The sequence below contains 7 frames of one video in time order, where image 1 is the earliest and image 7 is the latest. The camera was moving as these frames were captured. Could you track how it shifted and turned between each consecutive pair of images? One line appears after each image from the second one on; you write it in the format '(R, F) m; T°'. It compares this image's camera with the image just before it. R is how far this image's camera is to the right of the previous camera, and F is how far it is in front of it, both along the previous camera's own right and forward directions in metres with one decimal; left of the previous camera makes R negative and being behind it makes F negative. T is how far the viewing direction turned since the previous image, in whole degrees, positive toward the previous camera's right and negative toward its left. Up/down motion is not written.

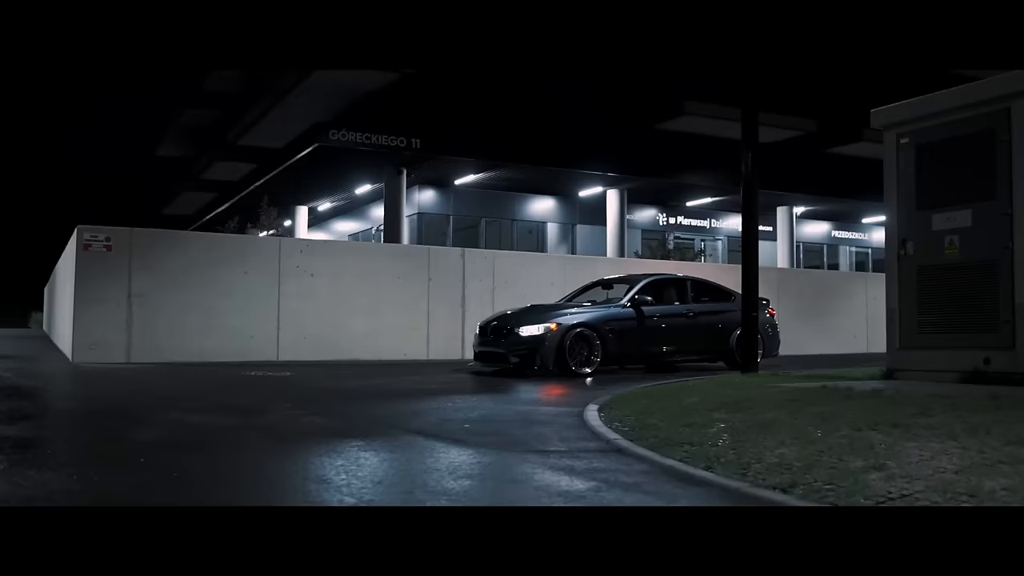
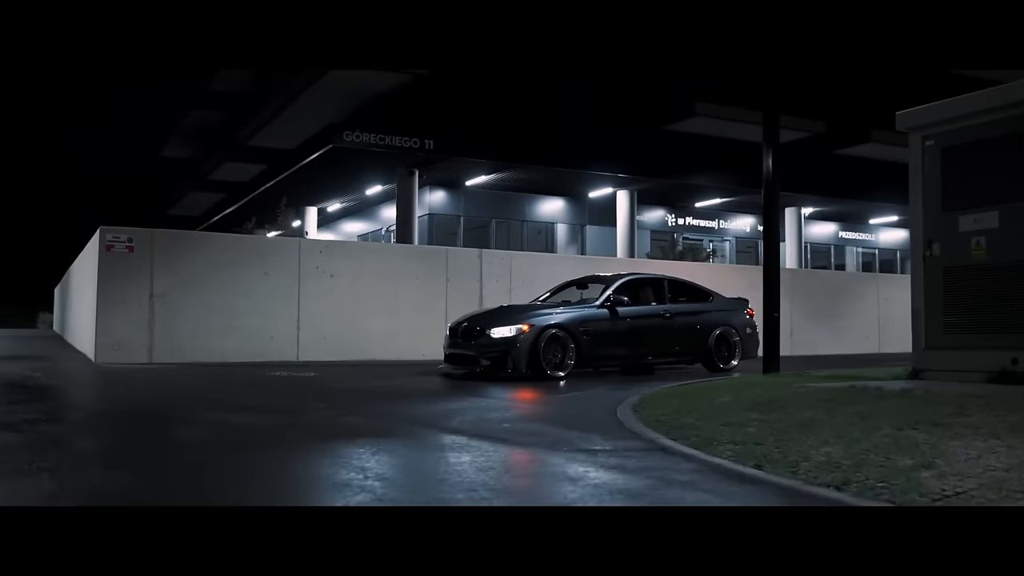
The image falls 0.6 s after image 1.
(-0.4, -0.1) m; 0°
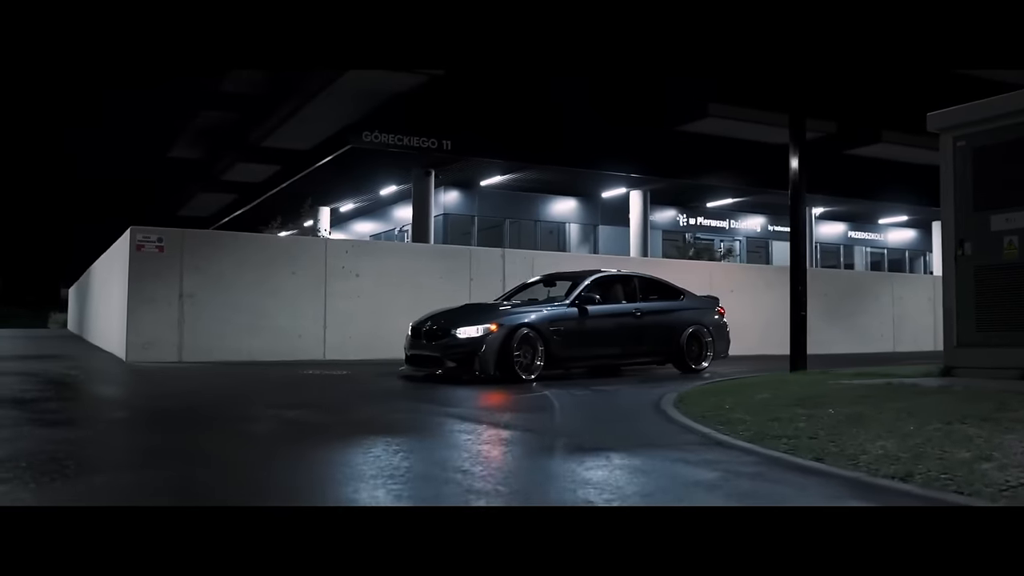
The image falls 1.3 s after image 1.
(-0.5, -0.2) m; 0°
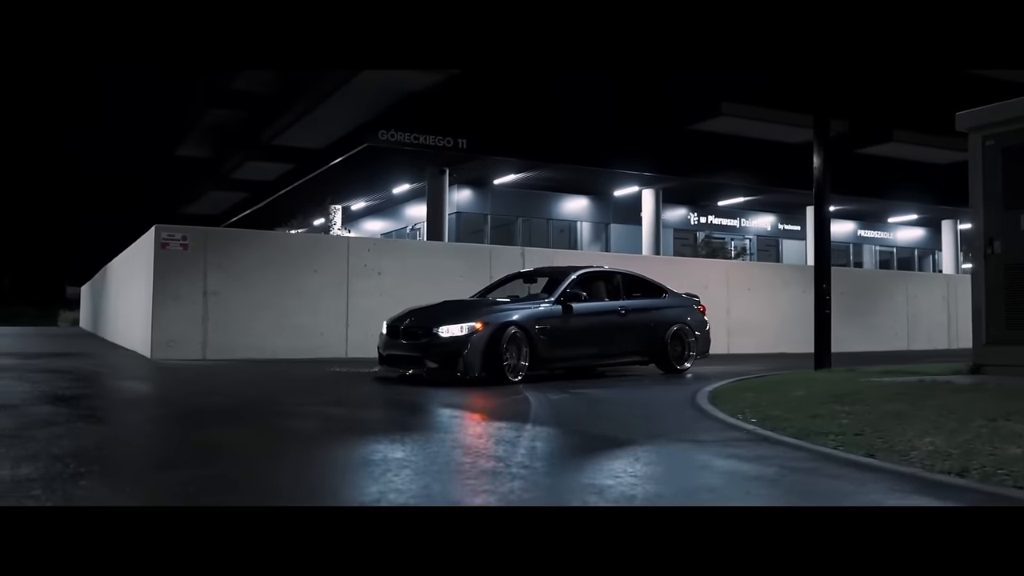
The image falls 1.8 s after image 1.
(-0.4, -0.1) m; 0°
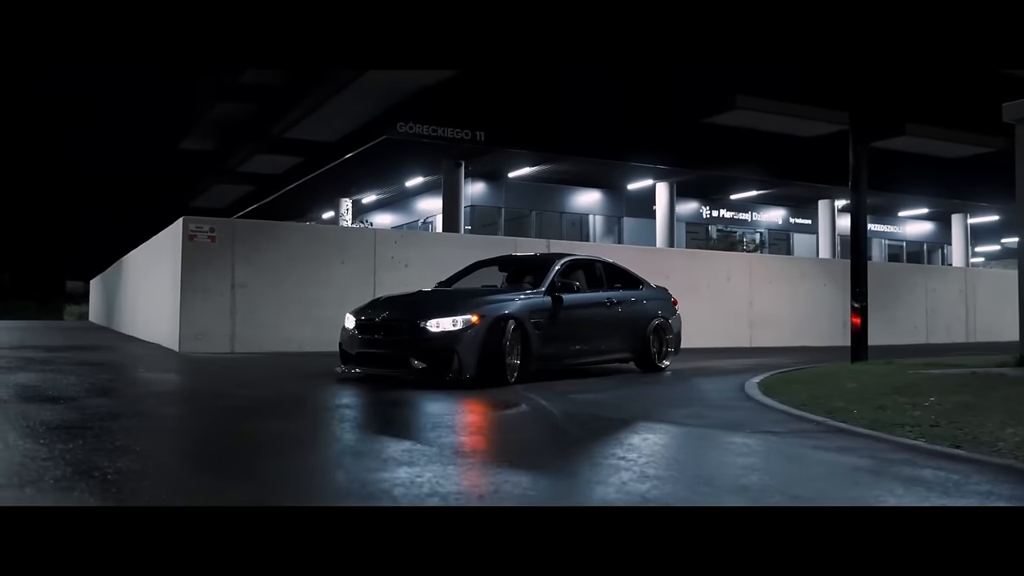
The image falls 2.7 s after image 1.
(-0.6, +0.1) m; 0°
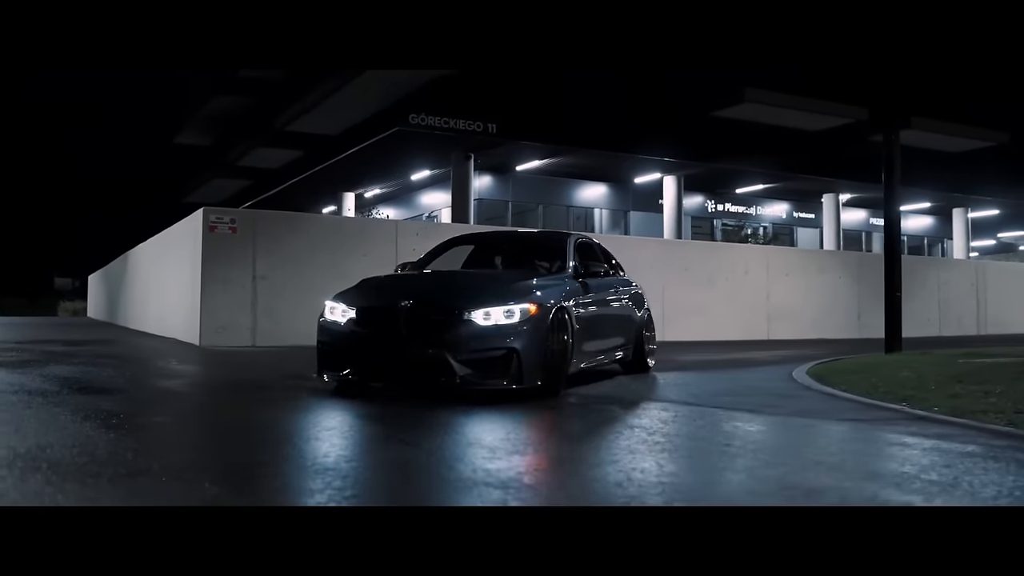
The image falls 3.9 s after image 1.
(-0.7, +0.2) m; +1°
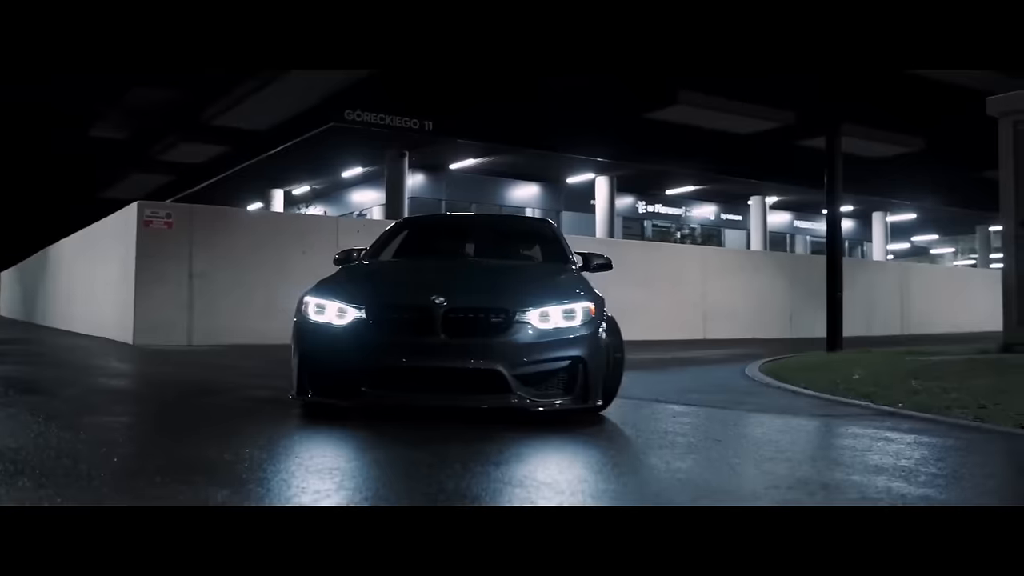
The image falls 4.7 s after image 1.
(-0.4, +0.1) m; +5°
